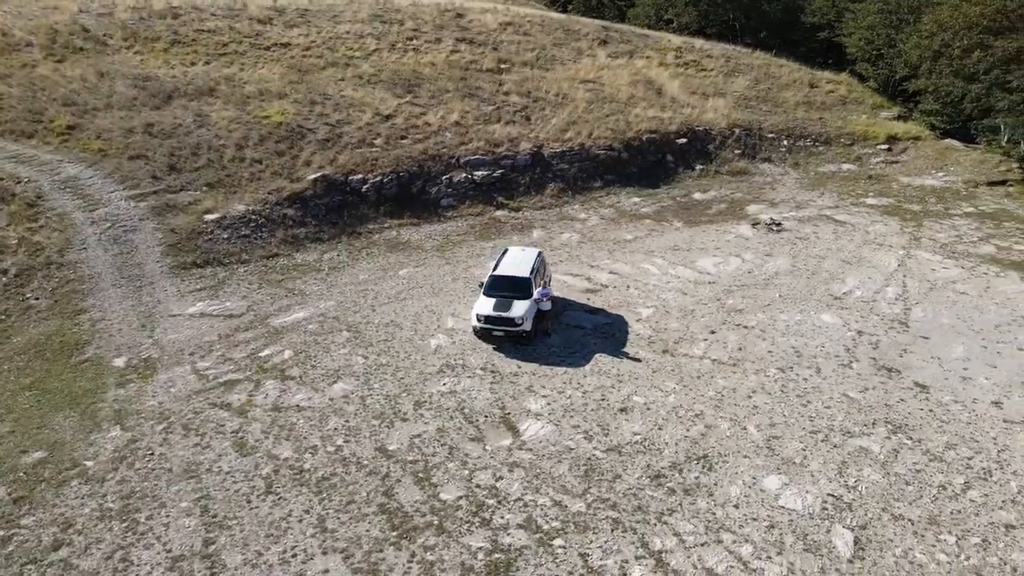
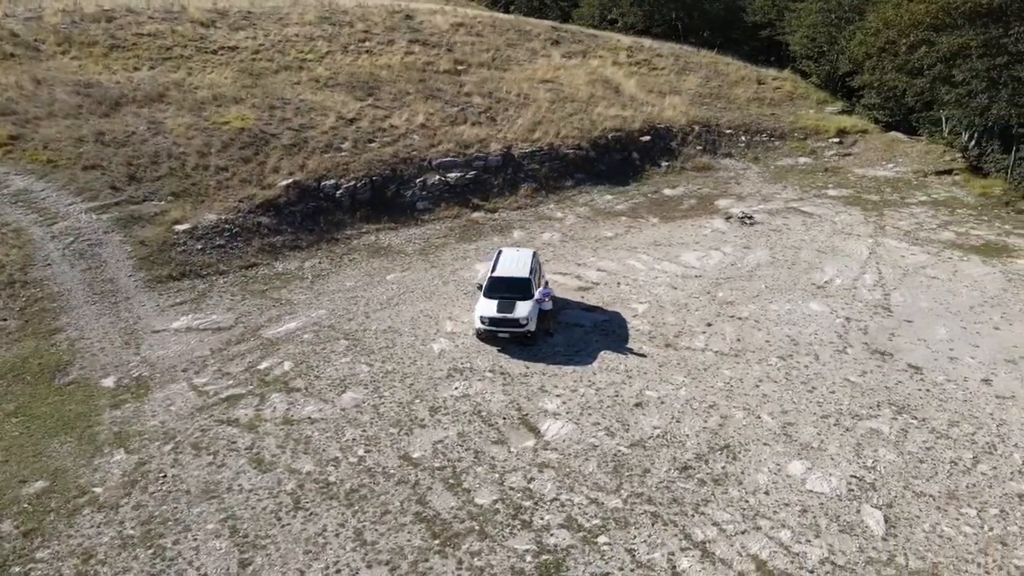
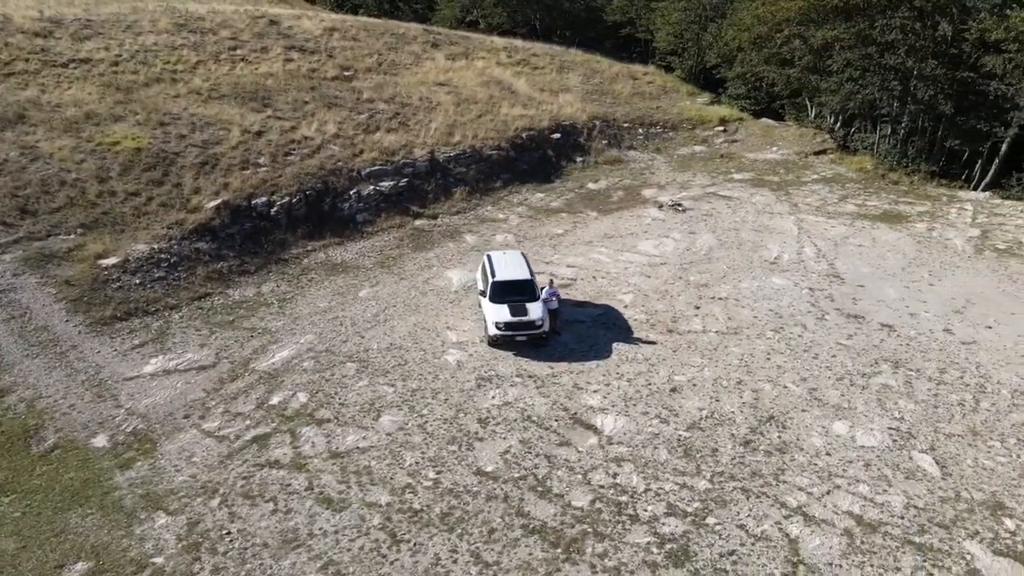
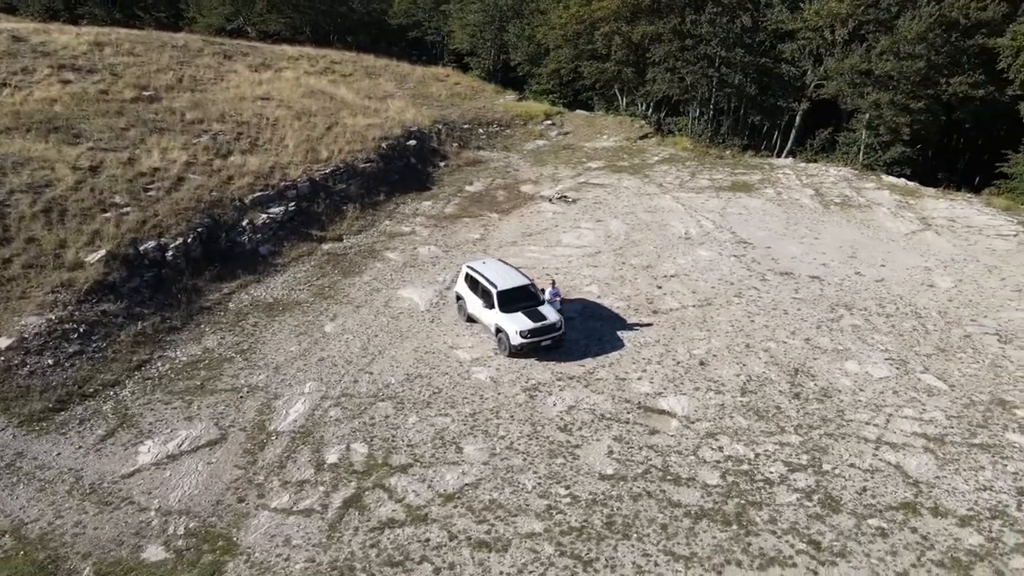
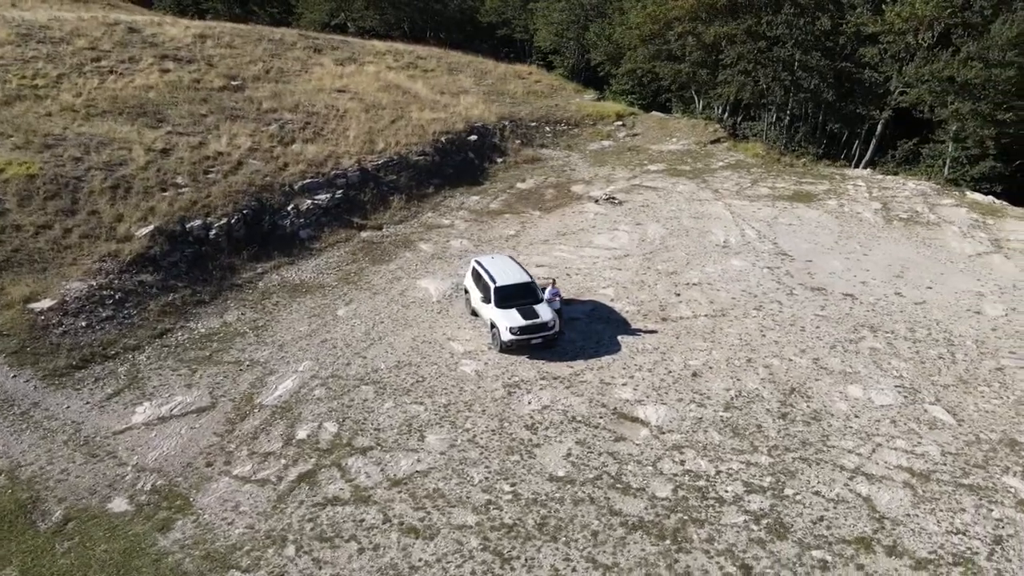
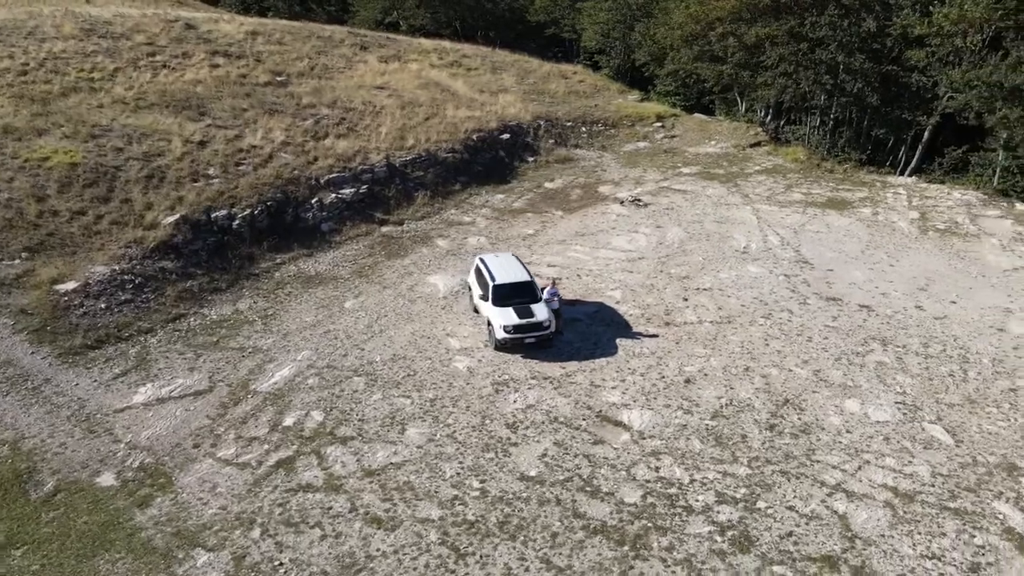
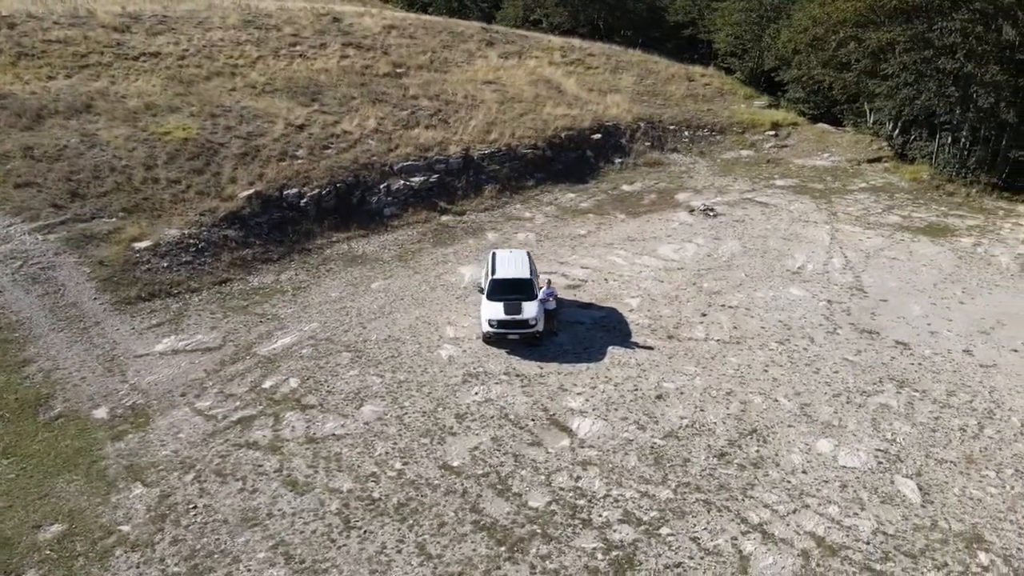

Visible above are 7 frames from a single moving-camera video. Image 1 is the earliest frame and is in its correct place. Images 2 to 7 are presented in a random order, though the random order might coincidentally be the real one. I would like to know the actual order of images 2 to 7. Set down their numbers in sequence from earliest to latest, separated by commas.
2, 7, 3, 6, 5, 4
